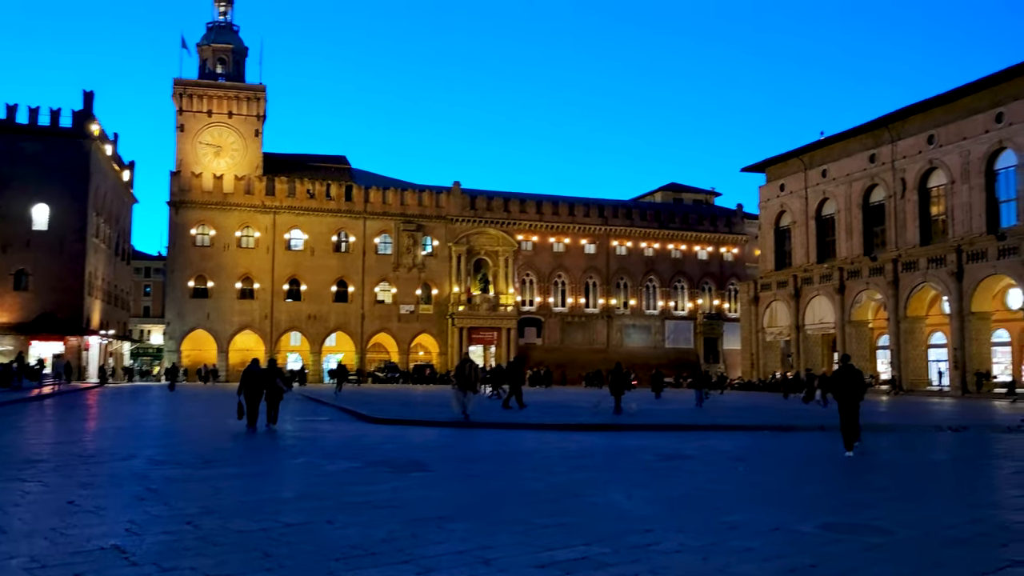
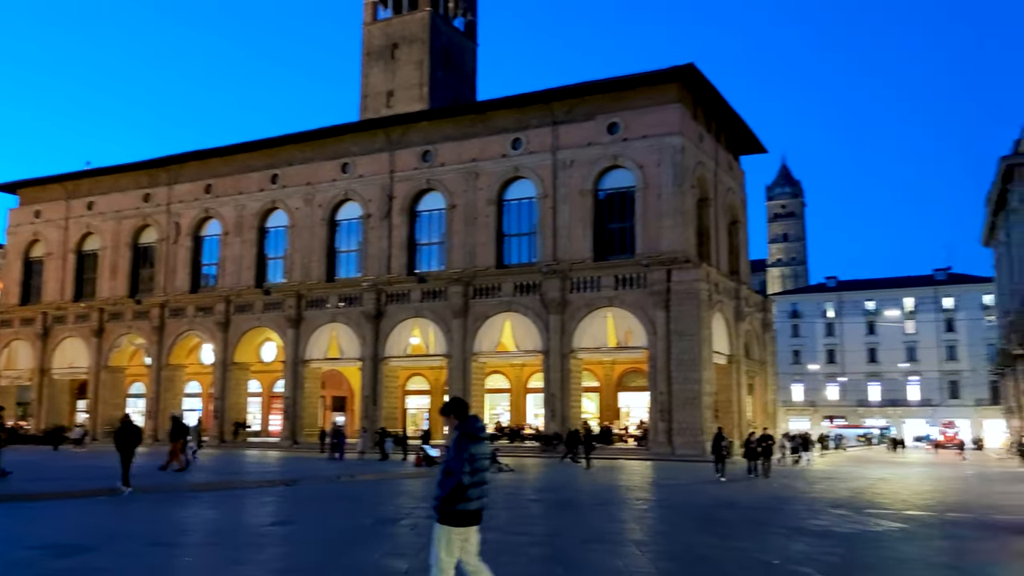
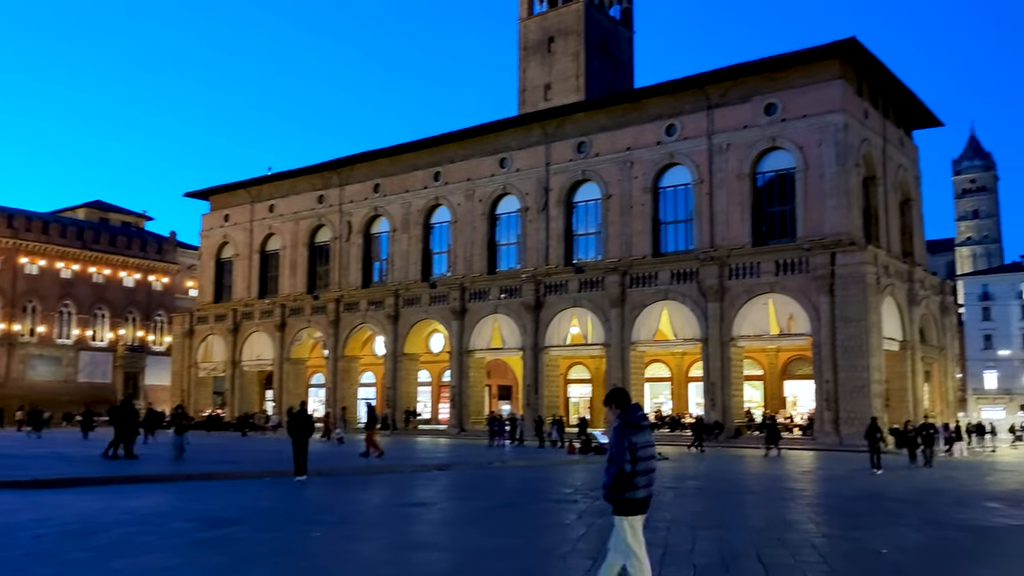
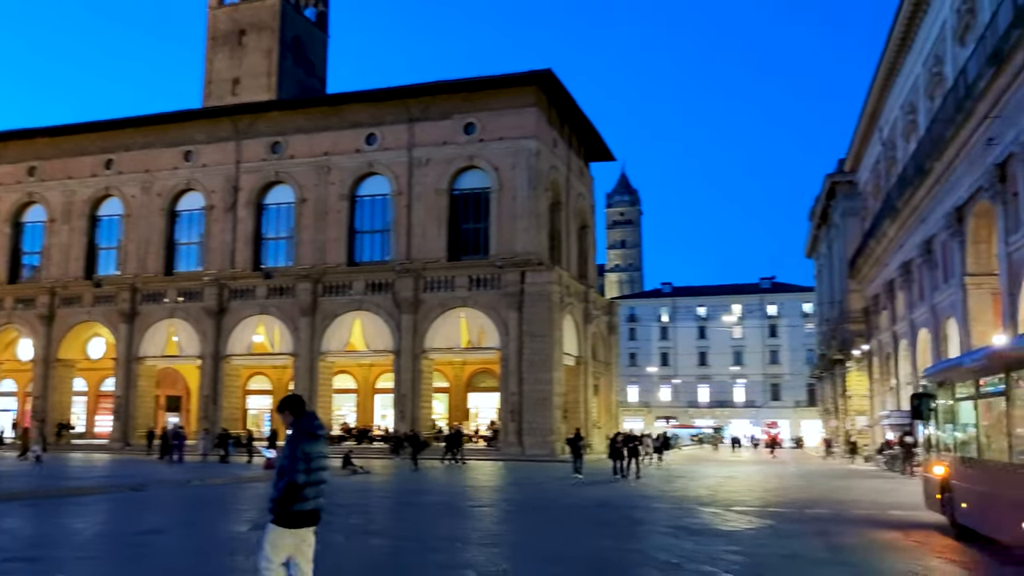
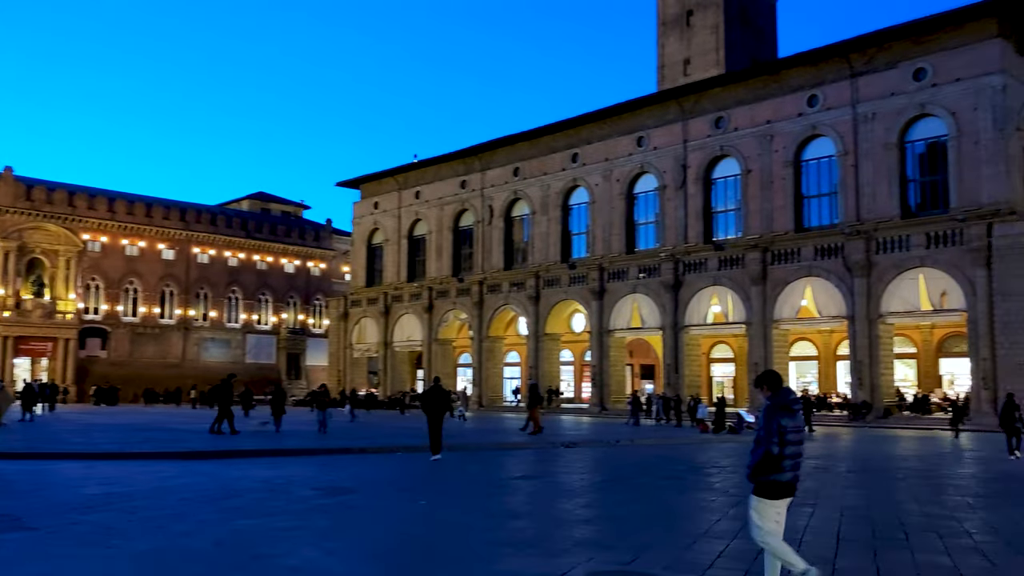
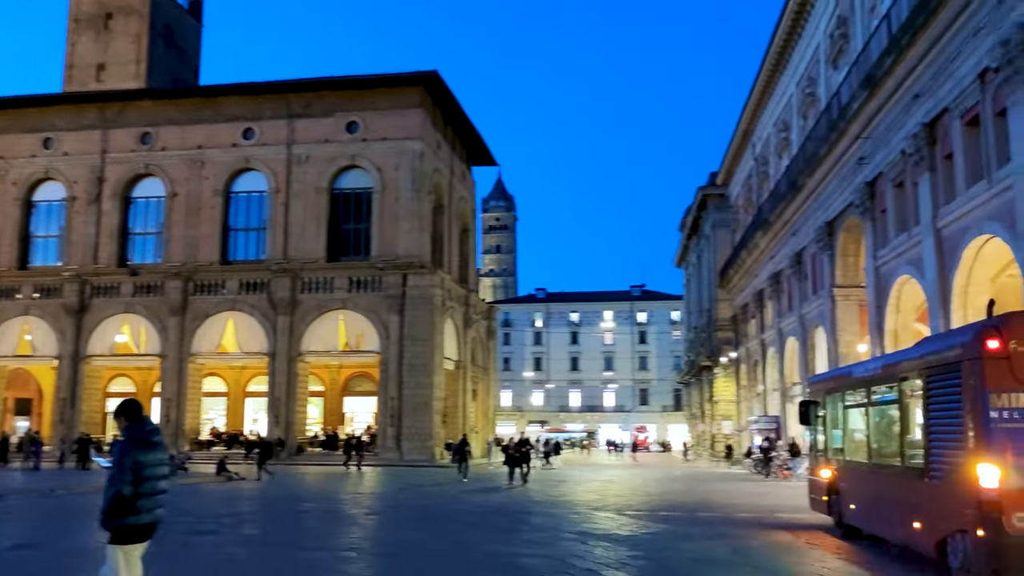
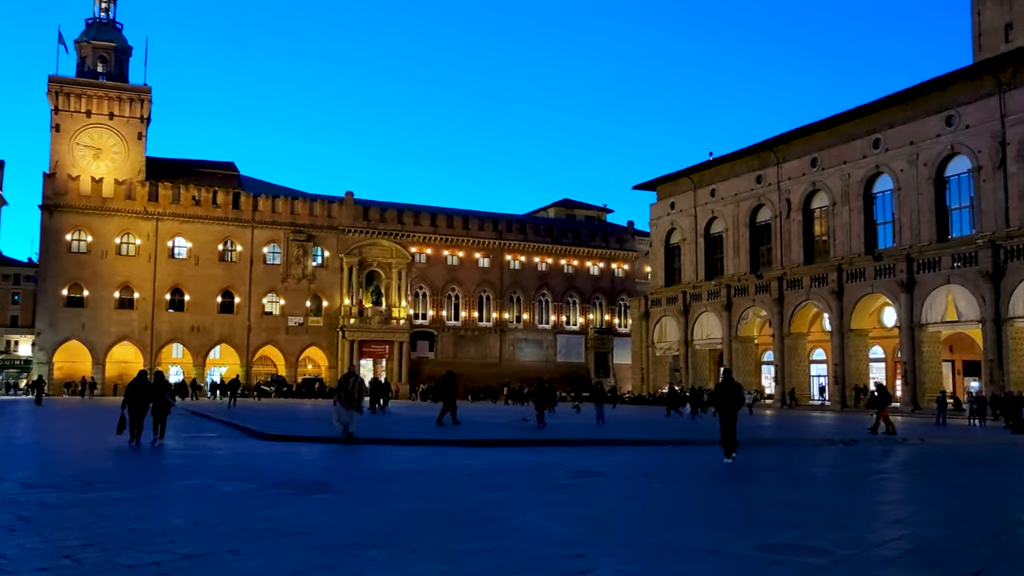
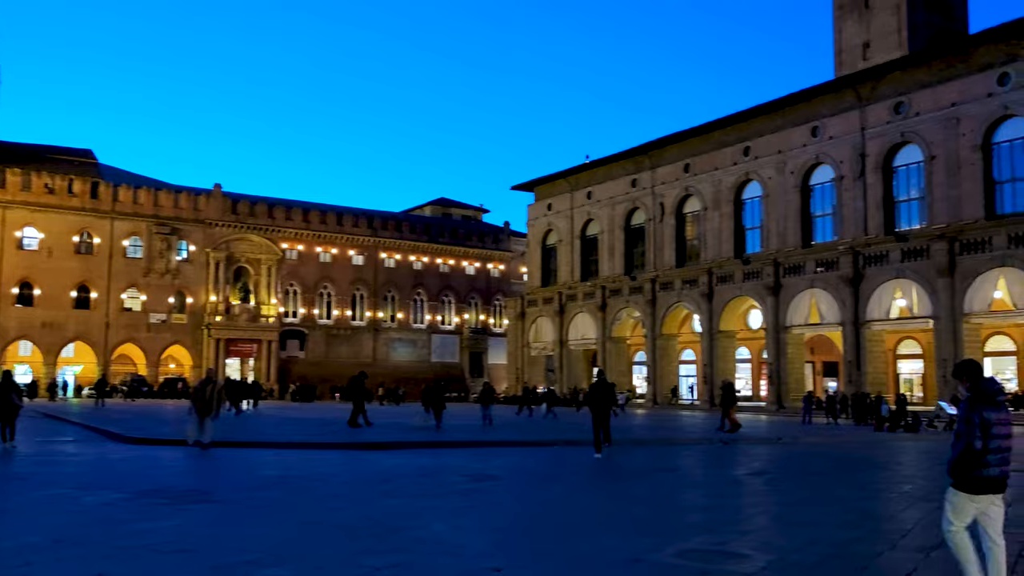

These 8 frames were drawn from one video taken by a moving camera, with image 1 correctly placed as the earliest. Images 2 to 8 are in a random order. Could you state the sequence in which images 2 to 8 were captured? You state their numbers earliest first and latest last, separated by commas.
7, 8, 5, 3, 2, 4, 6
